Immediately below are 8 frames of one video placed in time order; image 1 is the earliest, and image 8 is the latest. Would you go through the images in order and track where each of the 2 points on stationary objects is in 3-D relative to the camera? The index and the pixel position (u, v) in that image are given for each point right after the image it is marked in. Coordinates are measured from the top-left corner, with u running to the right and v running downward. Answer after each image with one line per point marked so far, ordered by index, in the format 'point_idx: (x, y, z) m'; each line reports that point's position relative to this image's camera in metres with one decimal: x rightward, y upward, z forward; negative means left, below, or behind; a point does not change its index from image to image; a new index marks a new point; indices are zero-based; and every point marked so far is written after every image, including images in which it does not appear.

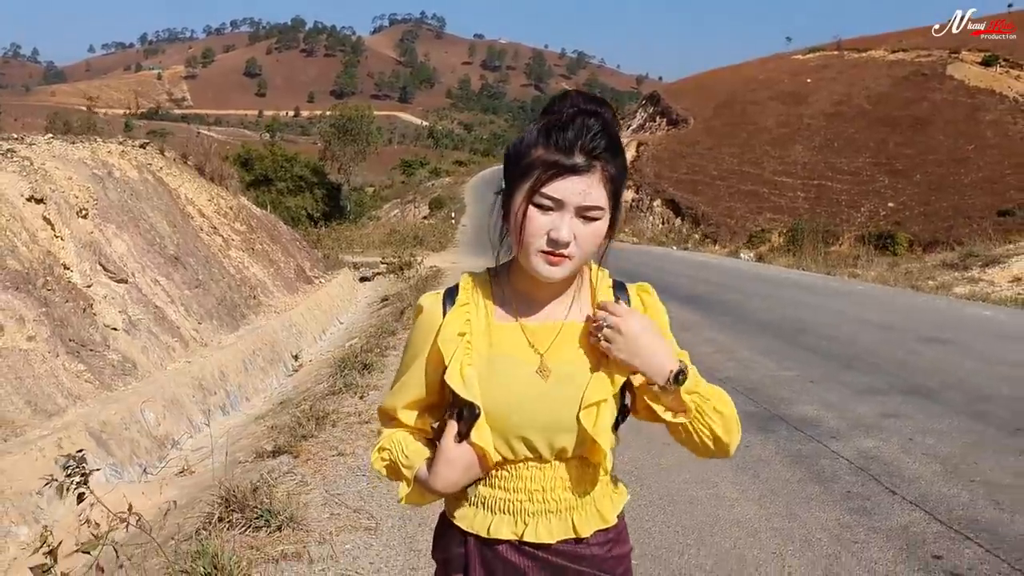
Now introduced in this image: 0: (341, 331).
0: (-2.0, -0.5, +11.6) m
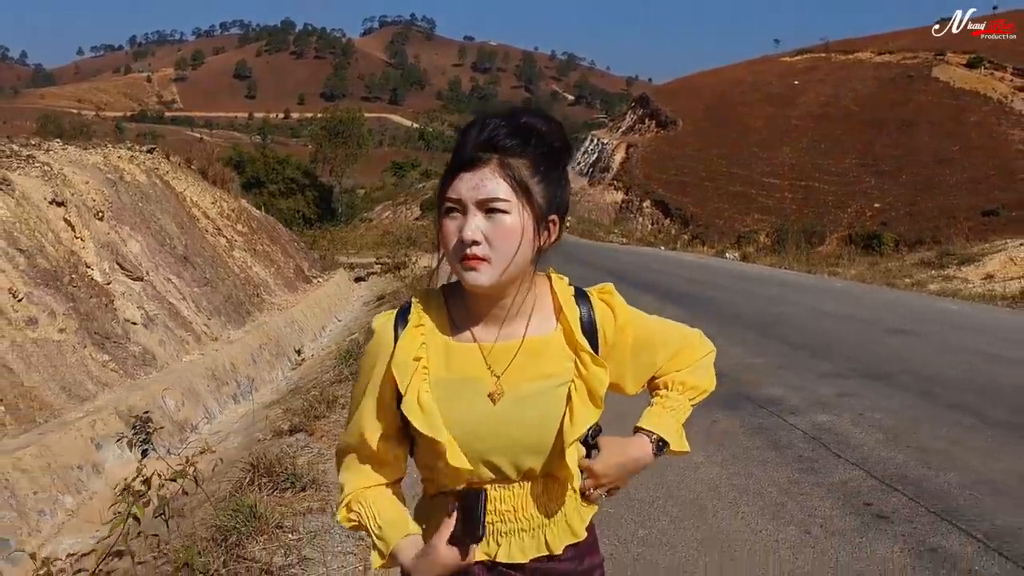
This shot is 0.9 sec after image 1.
0: (-2.1, -0.5, +12.0) m
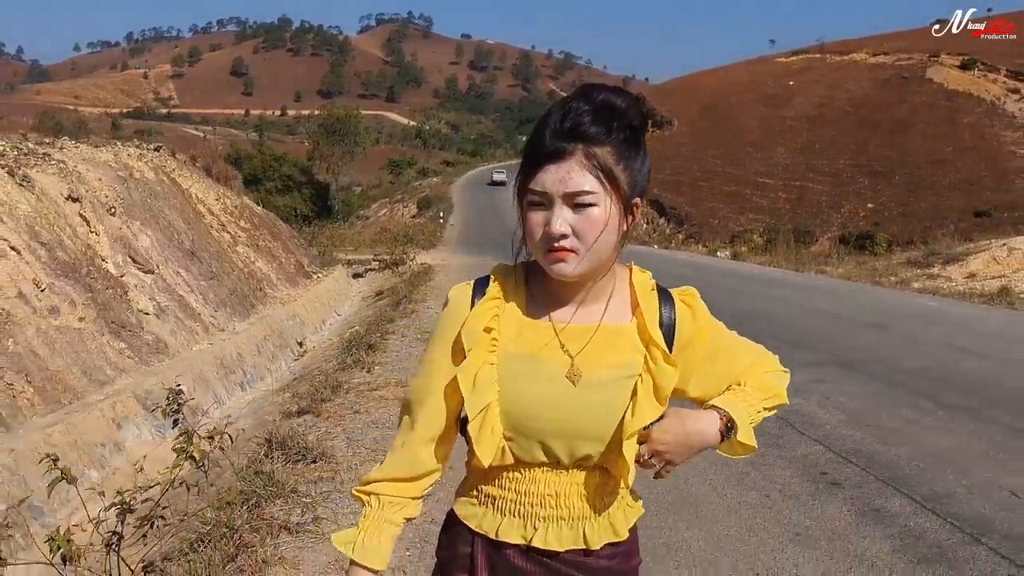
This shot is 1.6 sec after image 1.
0: (-2.2, -0.4, +12.3) m
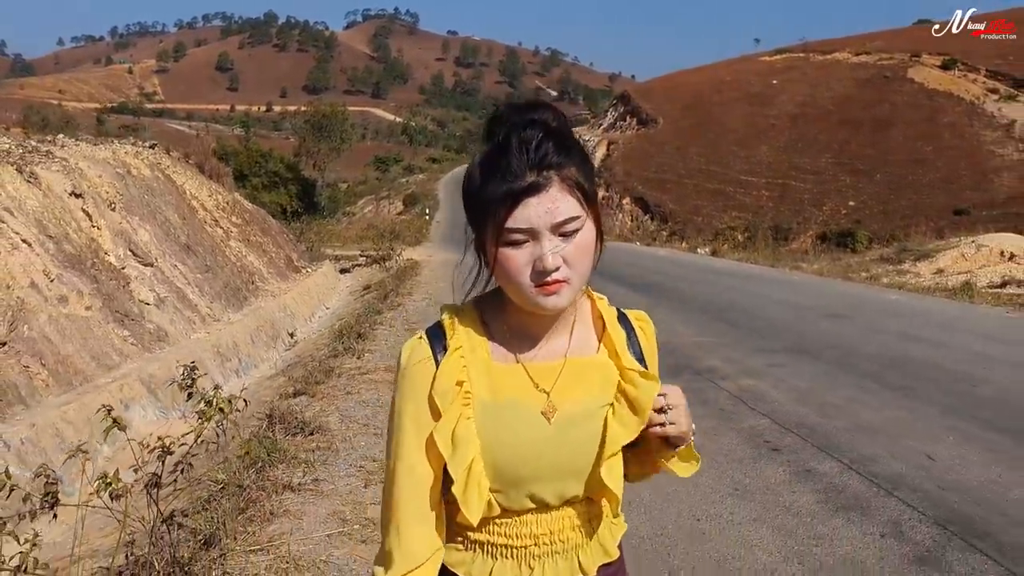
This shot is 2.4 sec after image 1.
0: (-2.4, -0.3, +12.7) m
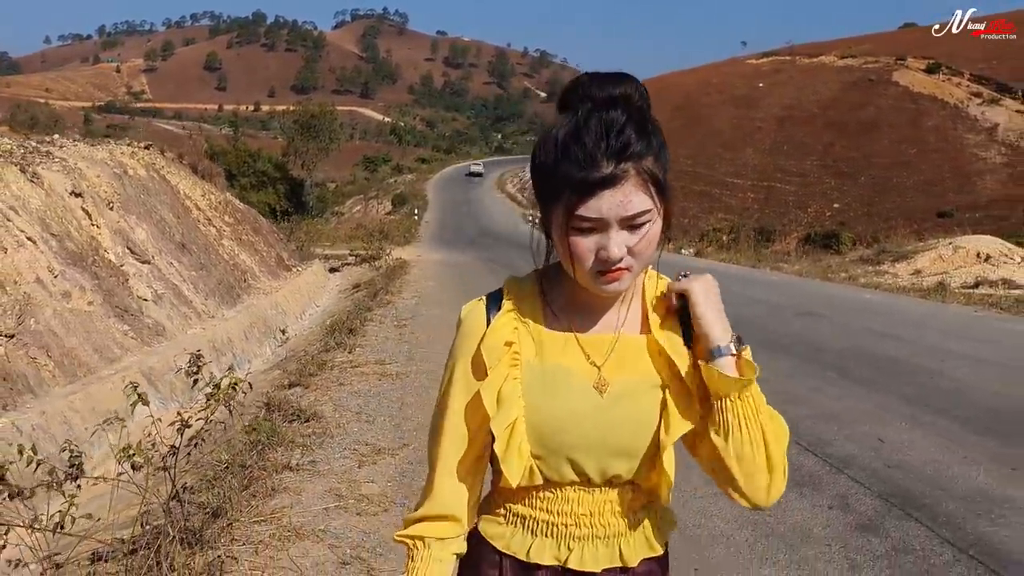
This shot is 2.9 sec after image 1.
0: (-2.5, -0.3, +12.9) m
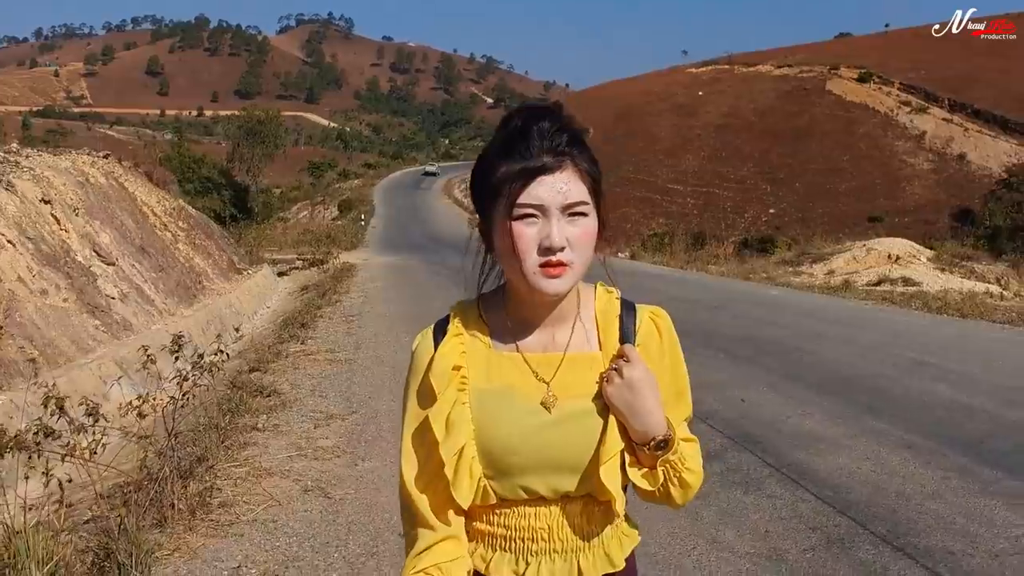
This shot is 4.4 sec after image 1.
0: (-3.3, -0.4, +13.5) m
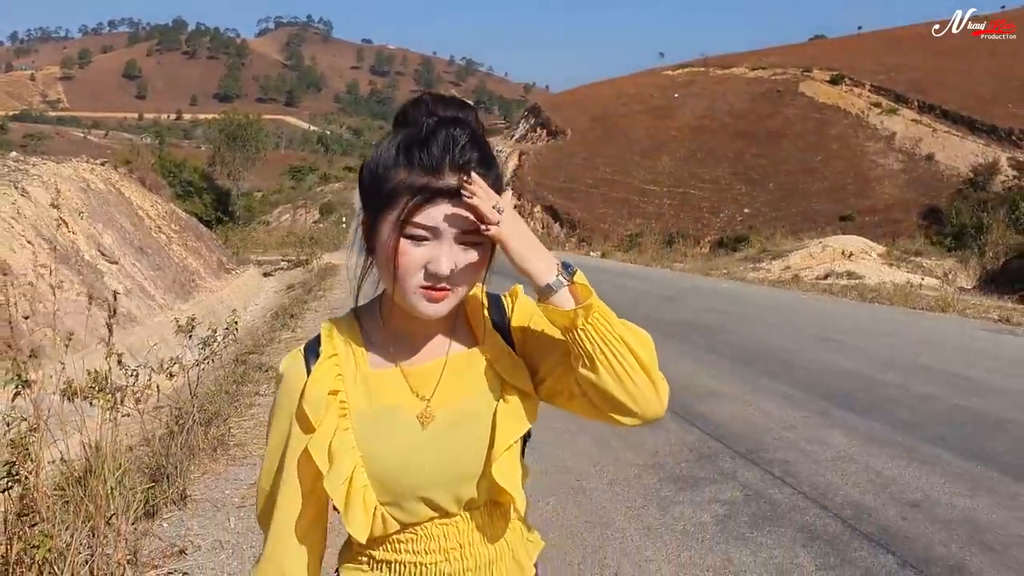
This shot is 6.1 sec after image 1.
0: (-3.7, -0.3, +14.2) m
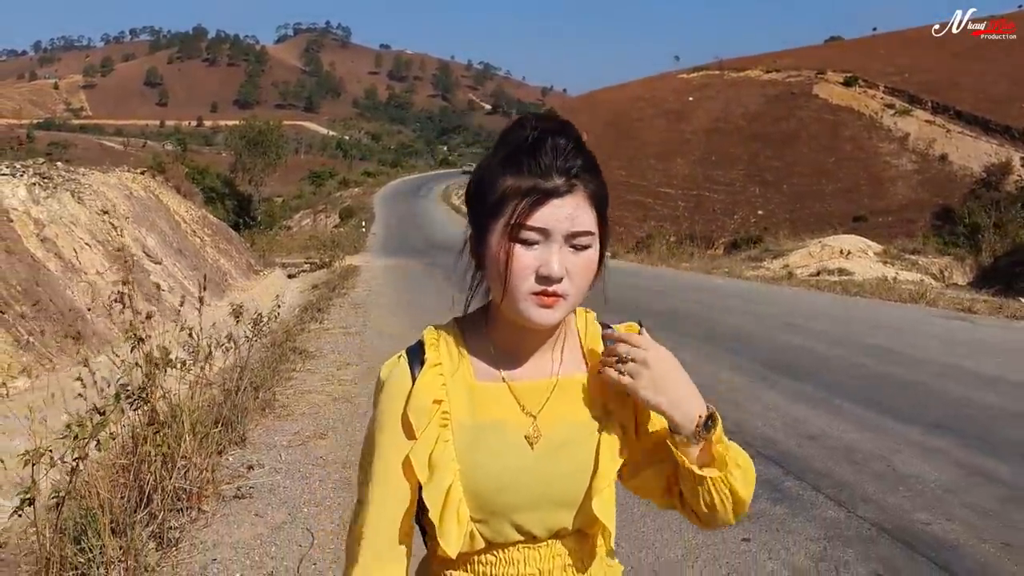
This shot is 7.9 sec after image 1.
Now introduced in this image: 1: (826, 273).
0: (-3.5, -0.3, +15.1) m
1: (+4.4, +0.2, +13.7) m
